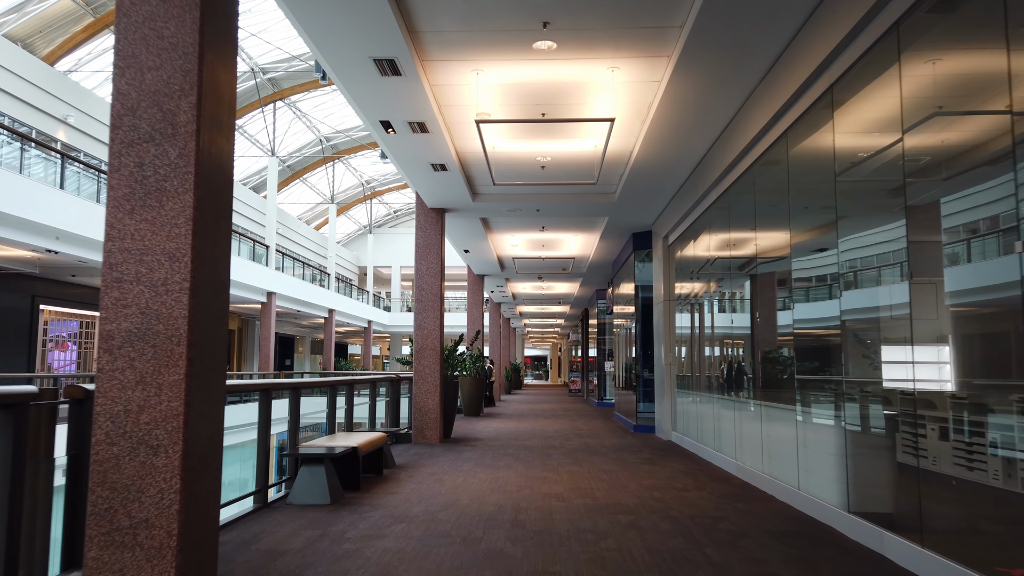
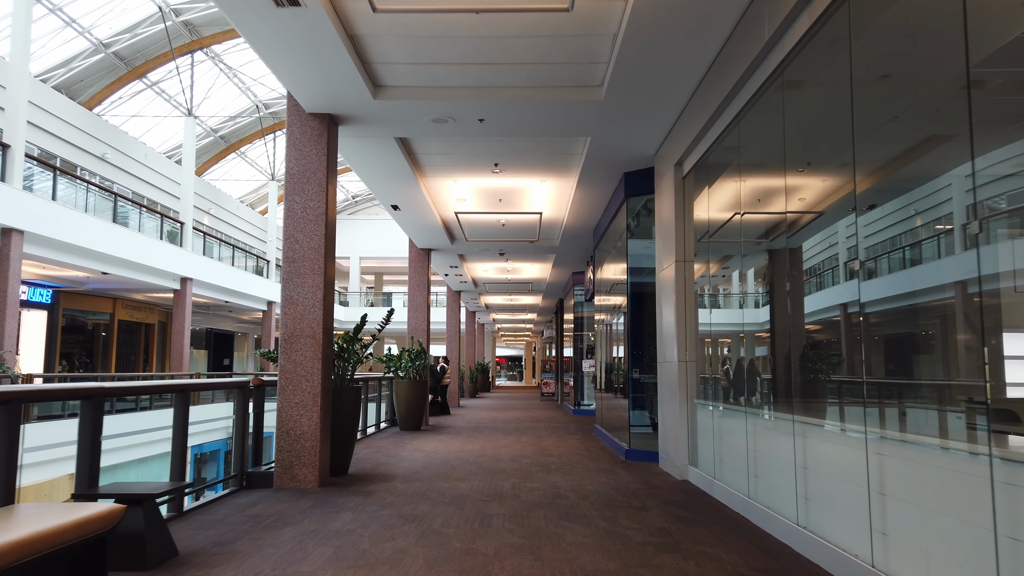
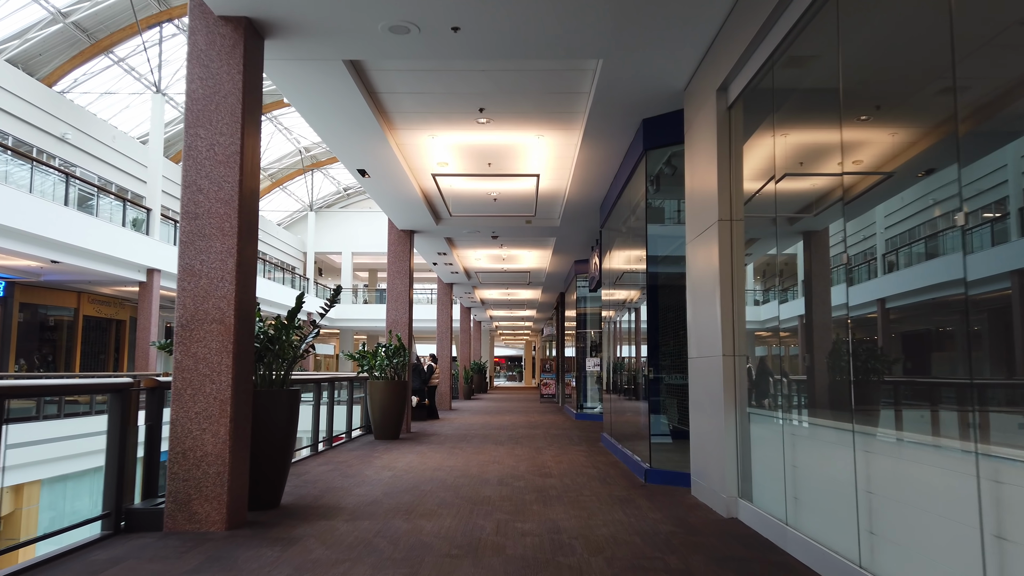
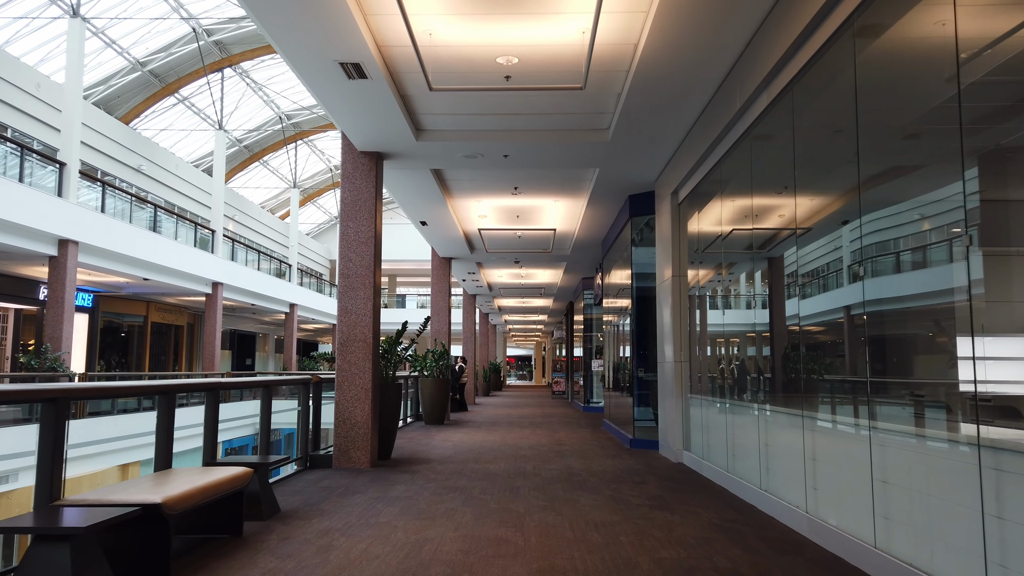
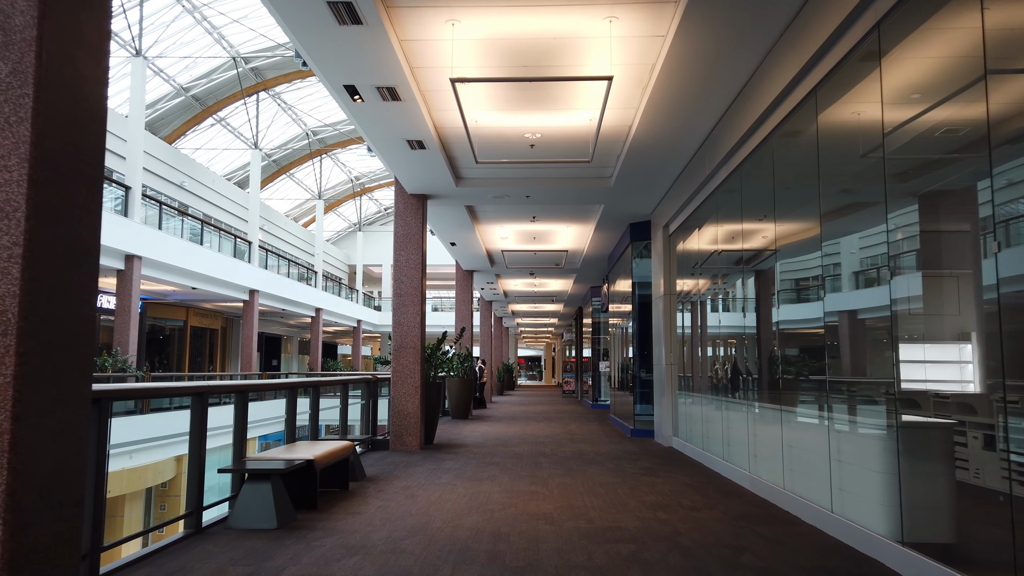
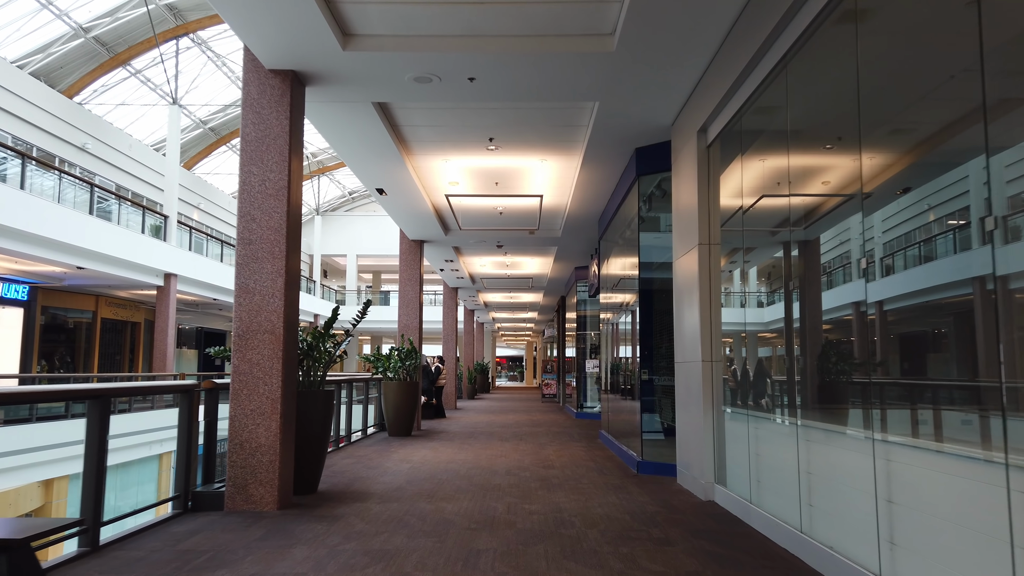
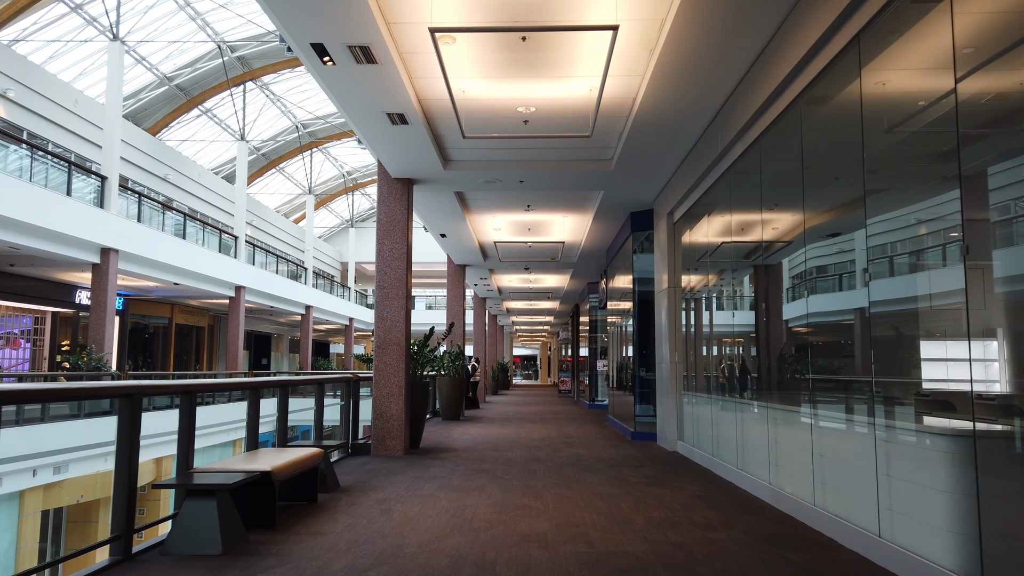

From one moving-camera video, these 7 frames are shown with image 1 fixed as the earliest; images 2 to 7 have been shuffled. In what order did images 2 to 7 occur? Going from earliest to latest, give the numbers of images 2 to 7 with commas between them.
5, 7, 4, 2, 6, 3
